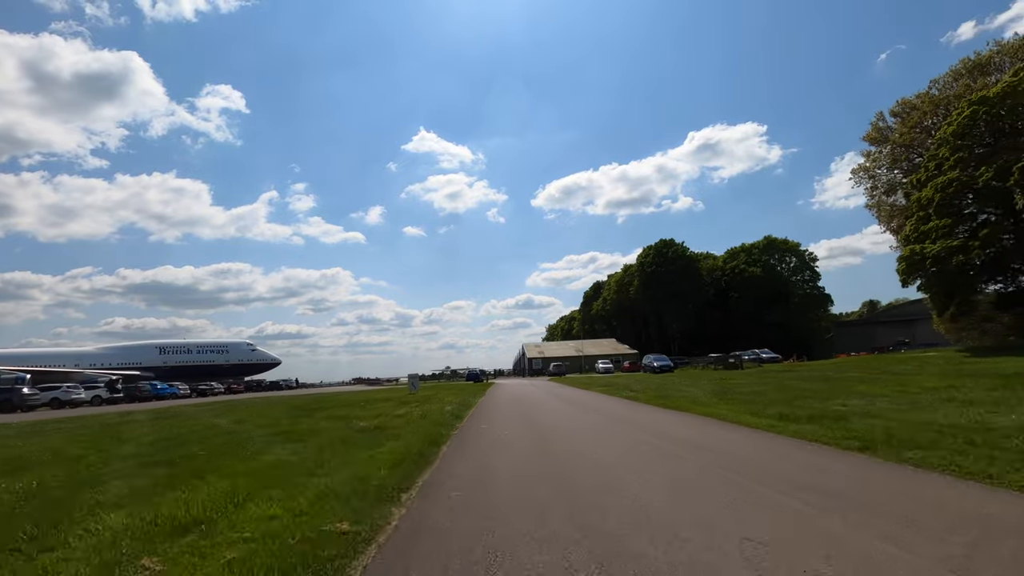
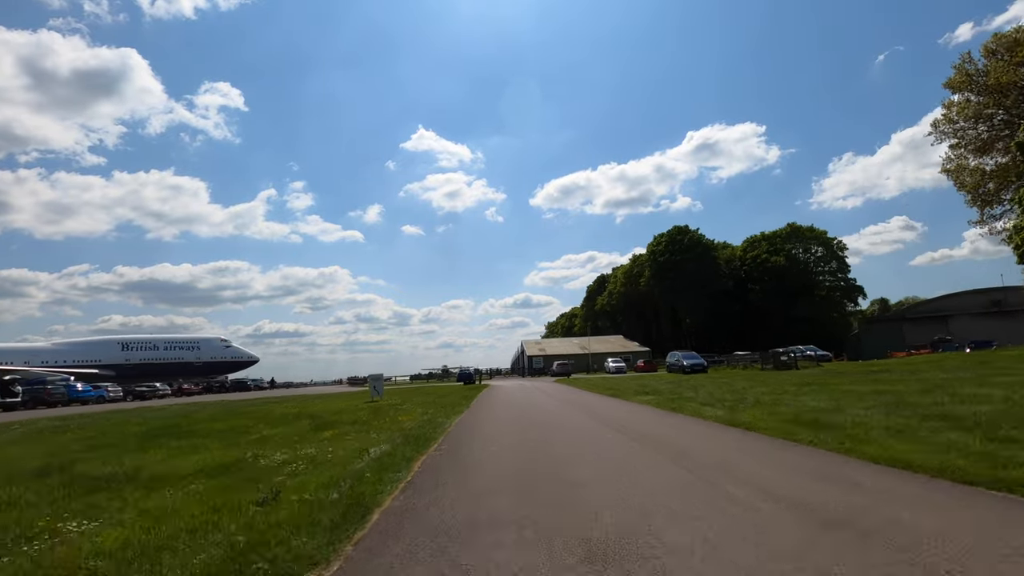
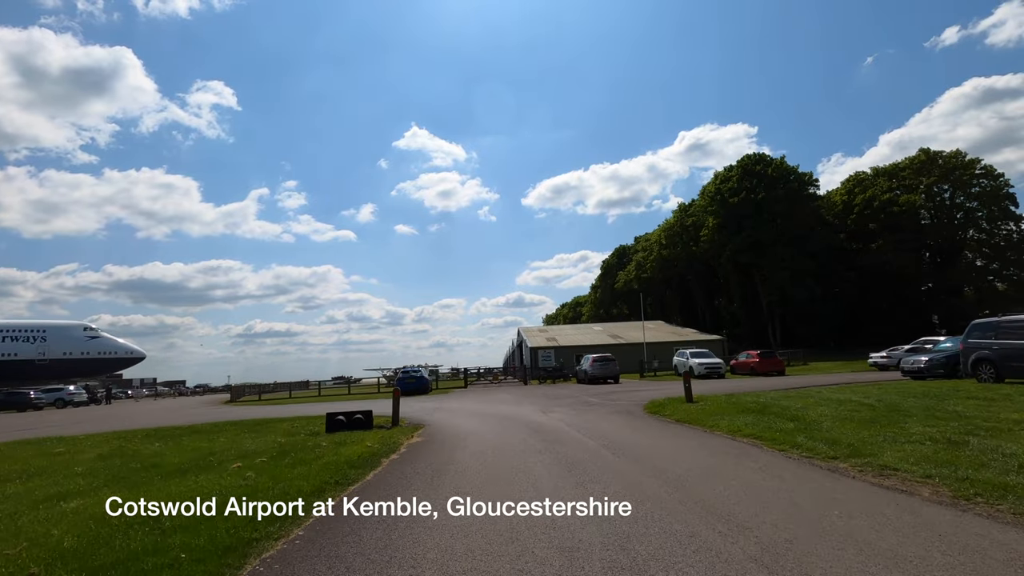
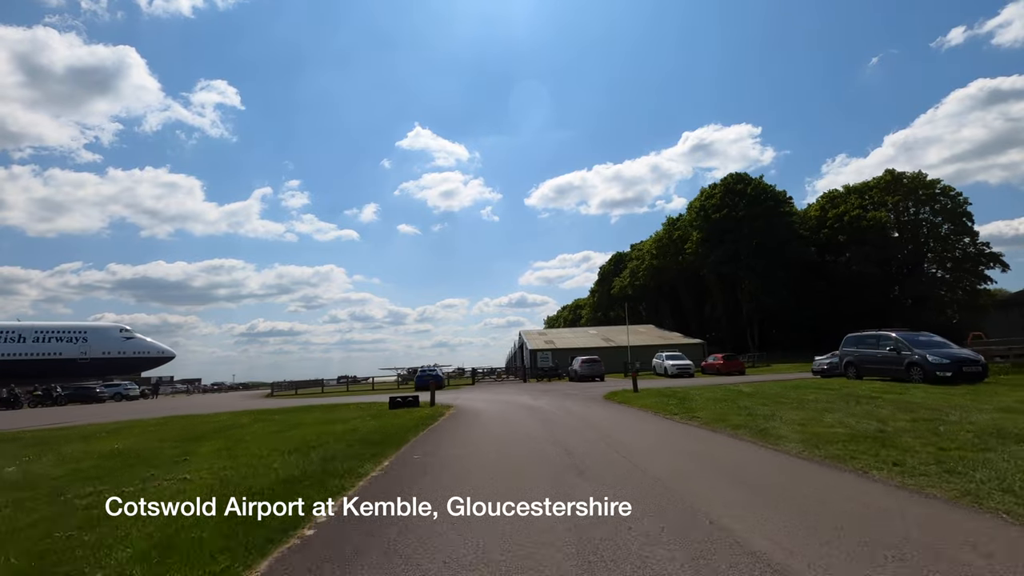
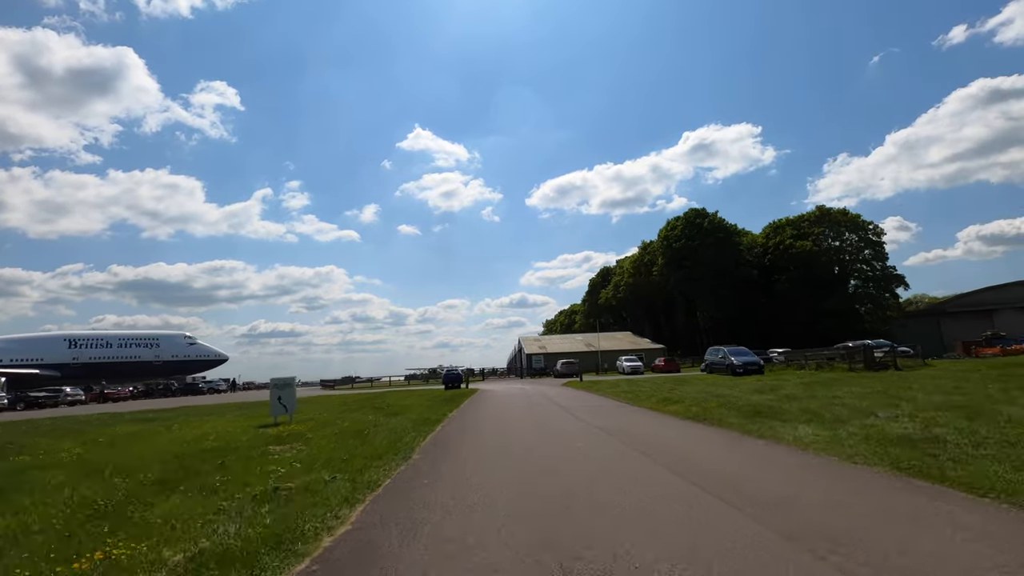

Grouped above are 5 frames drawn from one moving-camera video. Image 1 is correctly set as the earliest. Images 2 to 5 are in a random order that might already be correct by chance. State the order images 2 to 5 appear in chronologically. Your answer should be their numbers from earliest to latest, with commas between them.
2, 5, 4, 3
